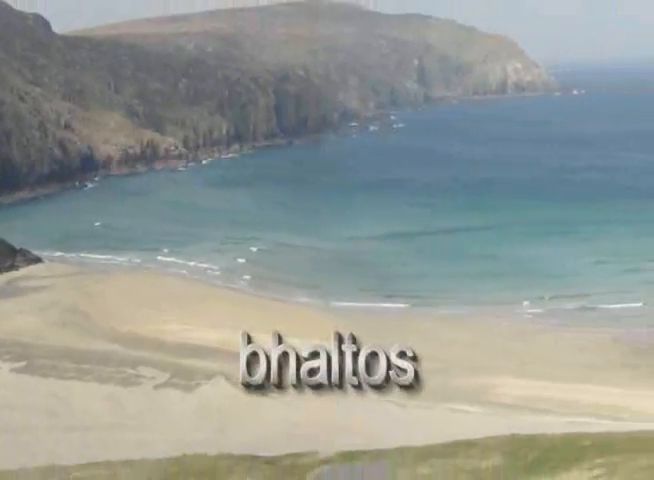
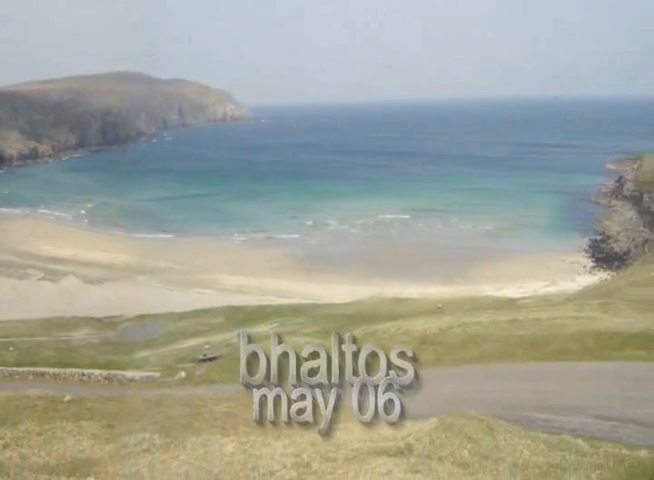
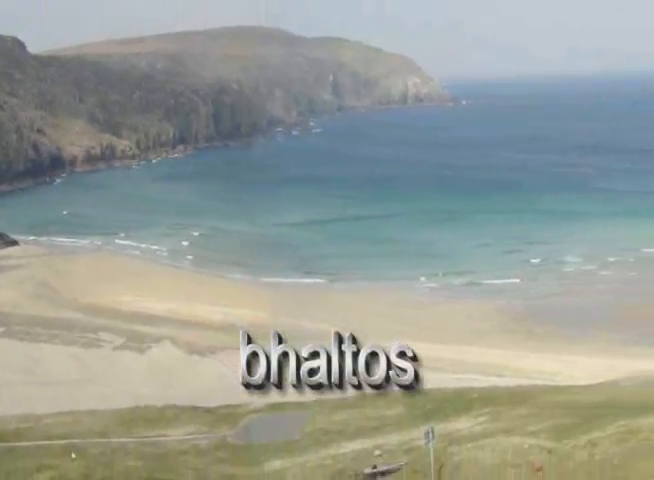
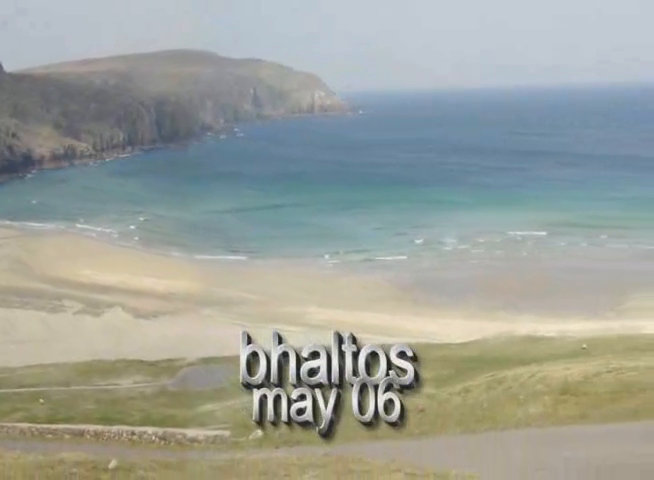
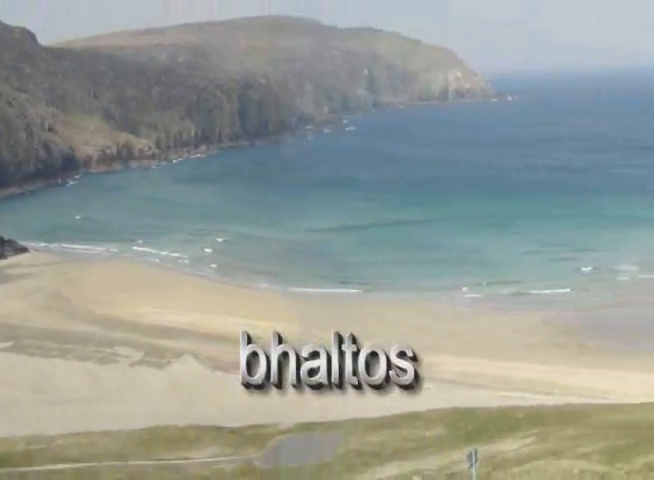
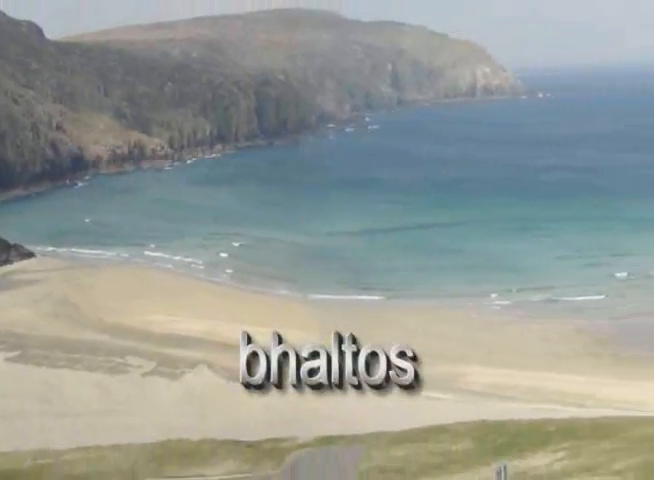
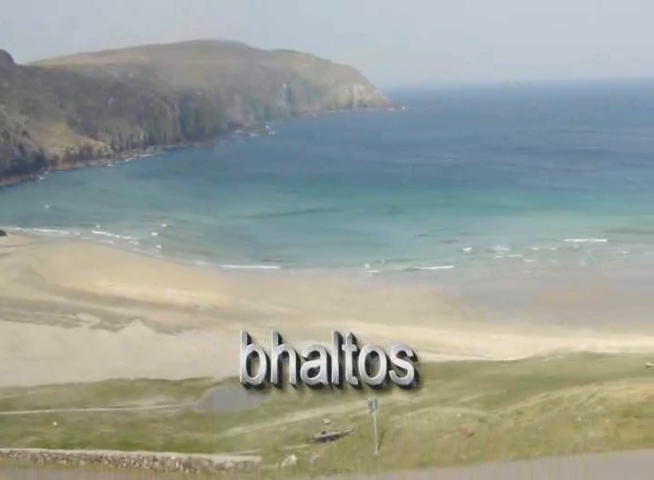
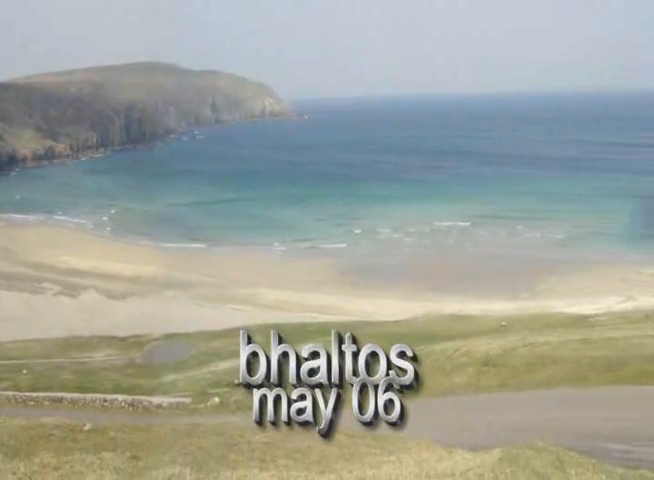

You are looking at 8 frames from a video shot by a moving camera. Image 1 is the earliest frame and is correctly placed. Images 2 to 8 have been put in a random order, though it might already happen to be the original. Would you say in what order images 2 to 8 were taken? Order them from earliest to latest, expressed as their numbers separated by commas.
6, 5, 3, 7, 4, 8, 2
